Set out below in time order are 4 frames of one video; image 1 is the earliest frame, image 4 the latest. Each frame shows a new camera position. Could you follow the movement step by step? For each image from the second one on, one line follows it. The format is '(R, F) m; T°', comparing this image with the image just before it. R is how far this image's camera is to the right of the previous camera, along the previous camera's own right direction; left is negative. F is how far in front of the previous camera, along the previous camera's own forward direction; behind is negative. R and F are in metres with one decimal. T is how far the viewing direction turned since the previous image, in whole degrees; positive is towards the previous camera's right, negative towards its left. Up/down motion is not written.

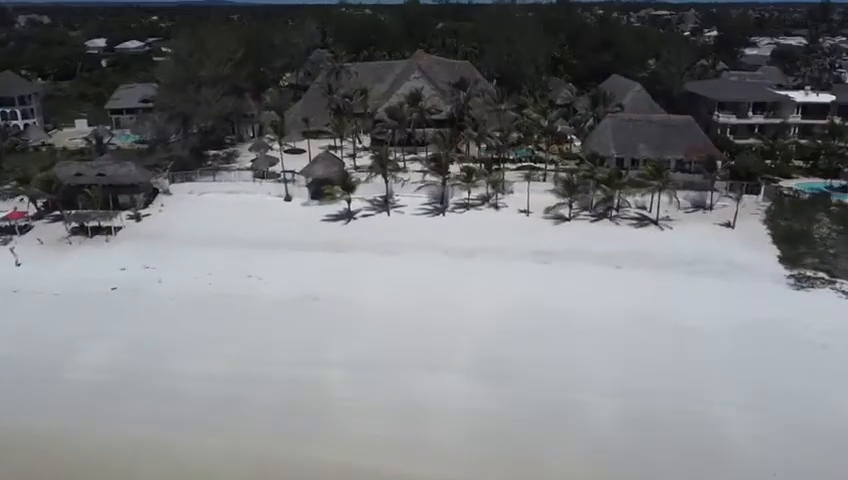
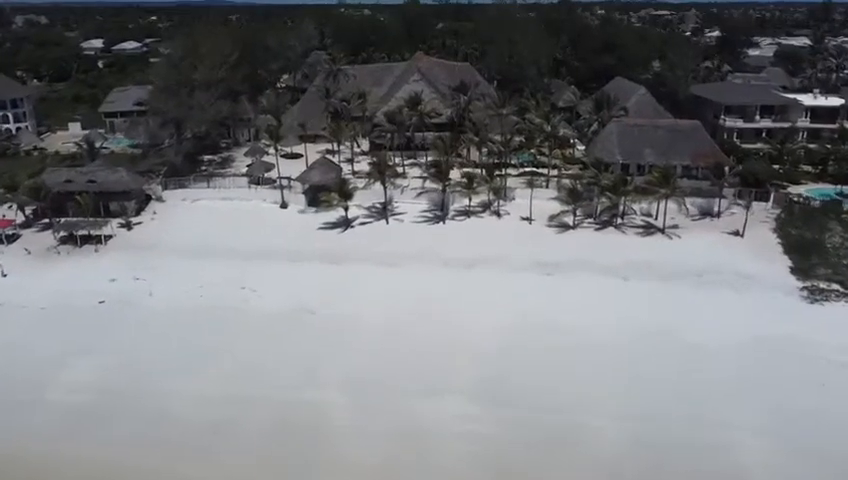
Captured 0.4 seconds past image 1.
(0.0, +1.4) m; 0°
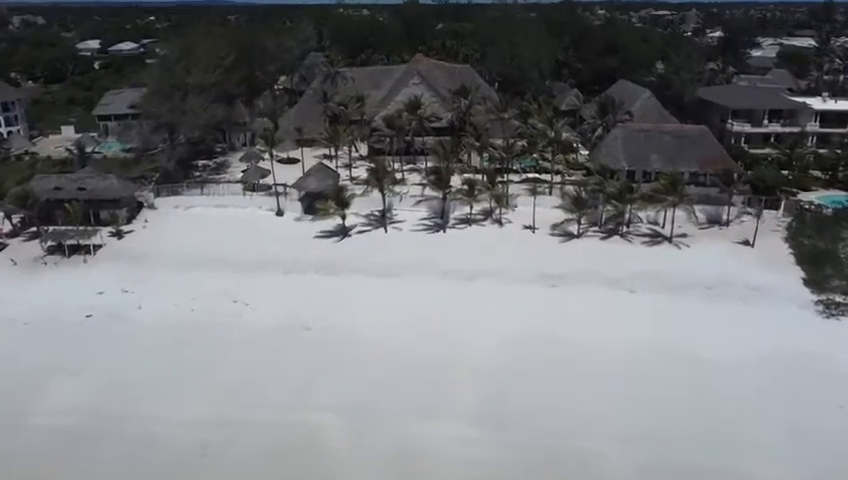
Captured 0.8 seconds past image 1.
(0.0, +1.4) m; 0°
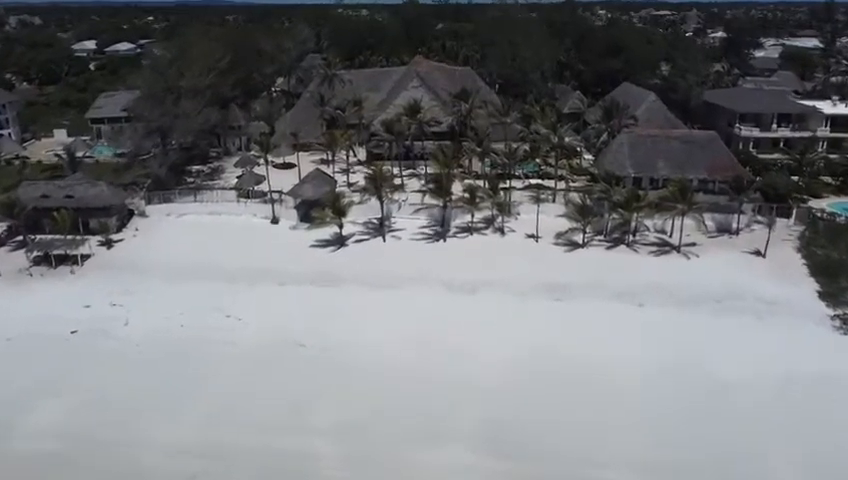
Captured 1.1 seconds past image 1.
(0.0, +1.5) m; 0°
